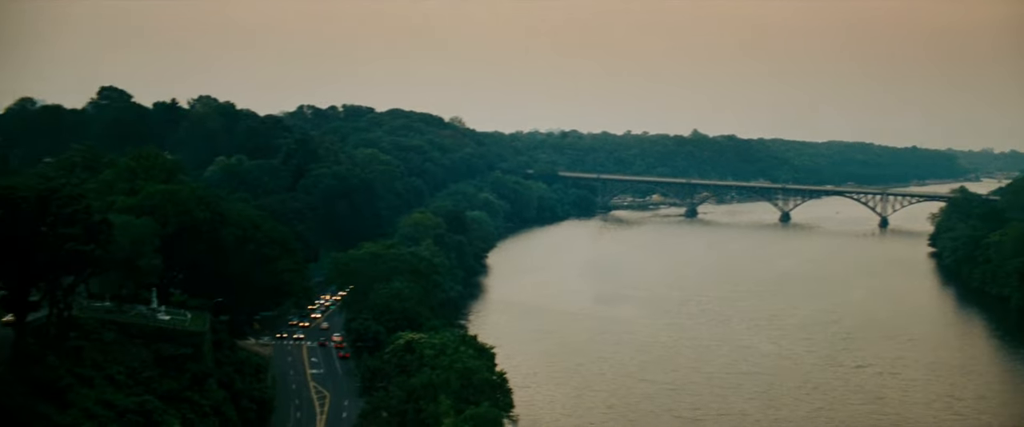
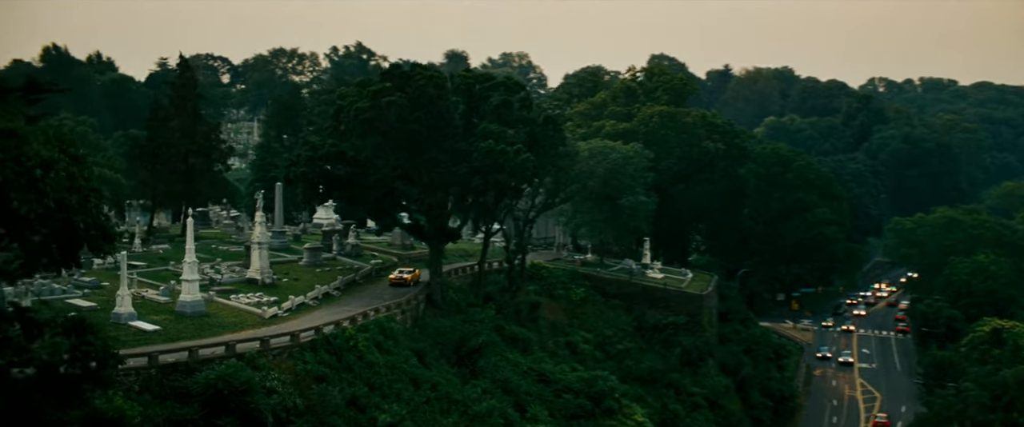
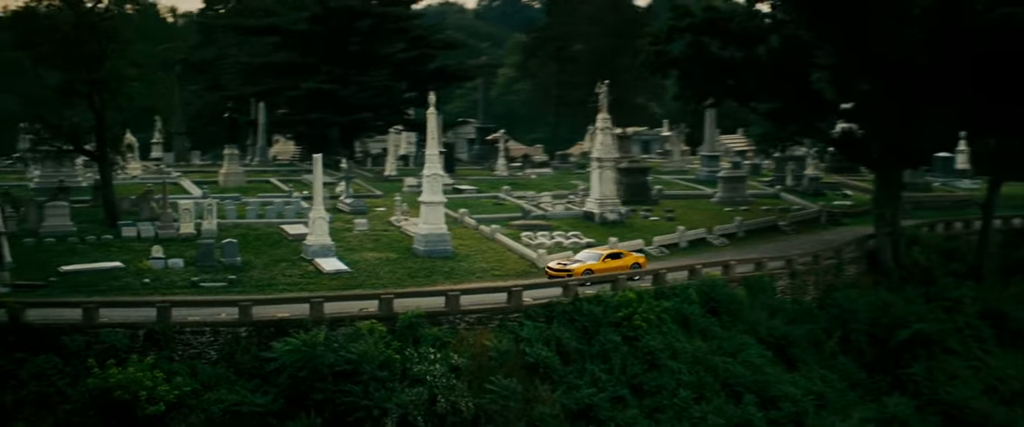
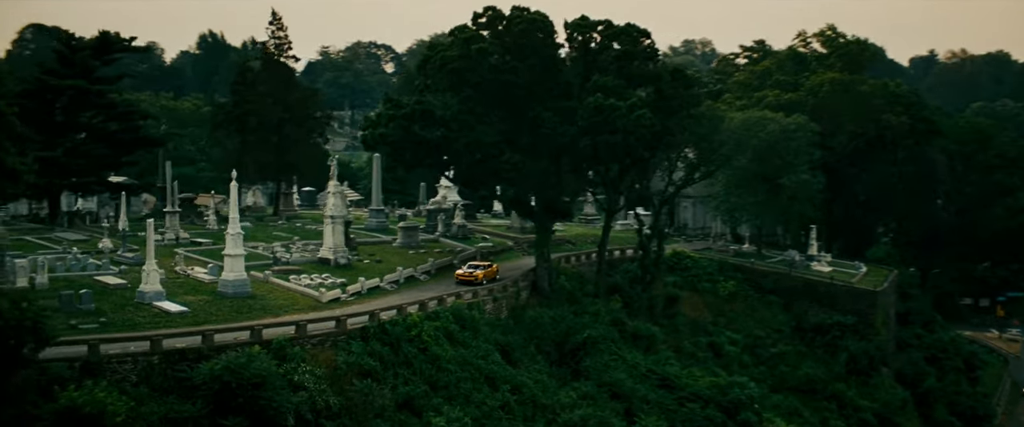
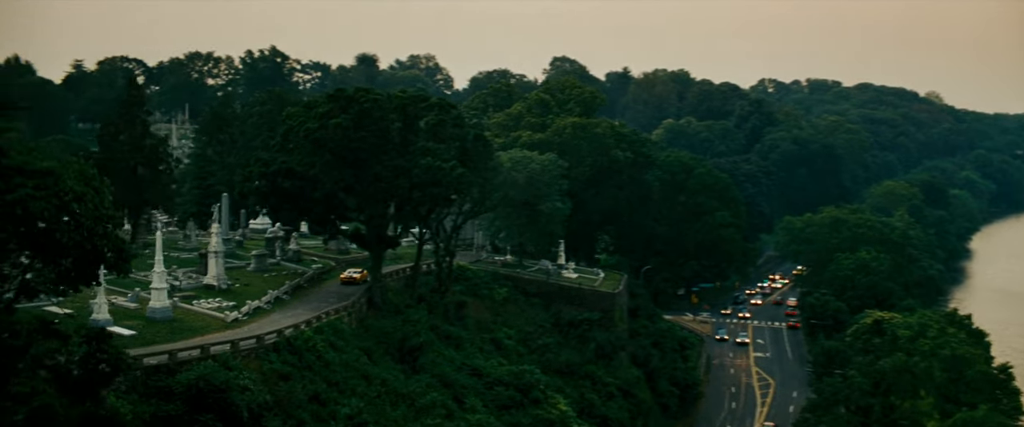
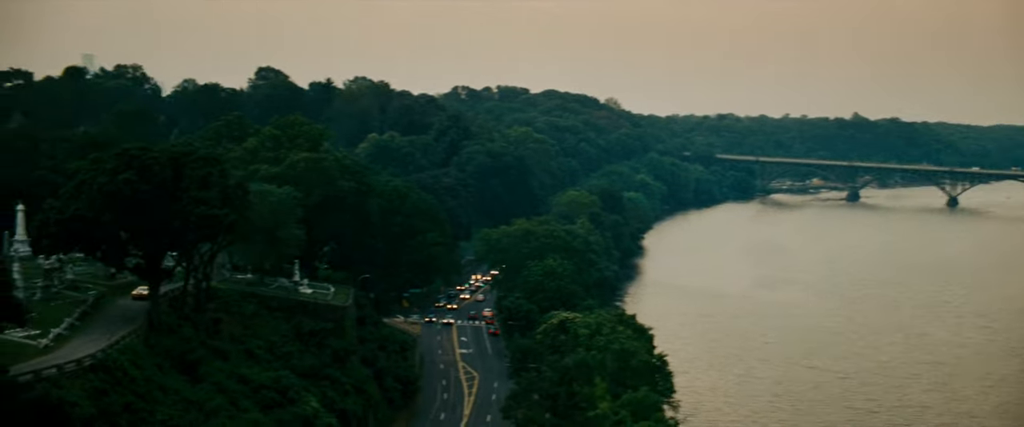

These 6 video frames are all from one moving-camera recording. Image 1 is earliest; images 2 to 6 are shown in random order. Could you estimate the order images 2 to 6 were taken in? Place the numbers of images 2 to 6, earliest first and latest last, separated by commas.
6, 5, 2, 4, 3
